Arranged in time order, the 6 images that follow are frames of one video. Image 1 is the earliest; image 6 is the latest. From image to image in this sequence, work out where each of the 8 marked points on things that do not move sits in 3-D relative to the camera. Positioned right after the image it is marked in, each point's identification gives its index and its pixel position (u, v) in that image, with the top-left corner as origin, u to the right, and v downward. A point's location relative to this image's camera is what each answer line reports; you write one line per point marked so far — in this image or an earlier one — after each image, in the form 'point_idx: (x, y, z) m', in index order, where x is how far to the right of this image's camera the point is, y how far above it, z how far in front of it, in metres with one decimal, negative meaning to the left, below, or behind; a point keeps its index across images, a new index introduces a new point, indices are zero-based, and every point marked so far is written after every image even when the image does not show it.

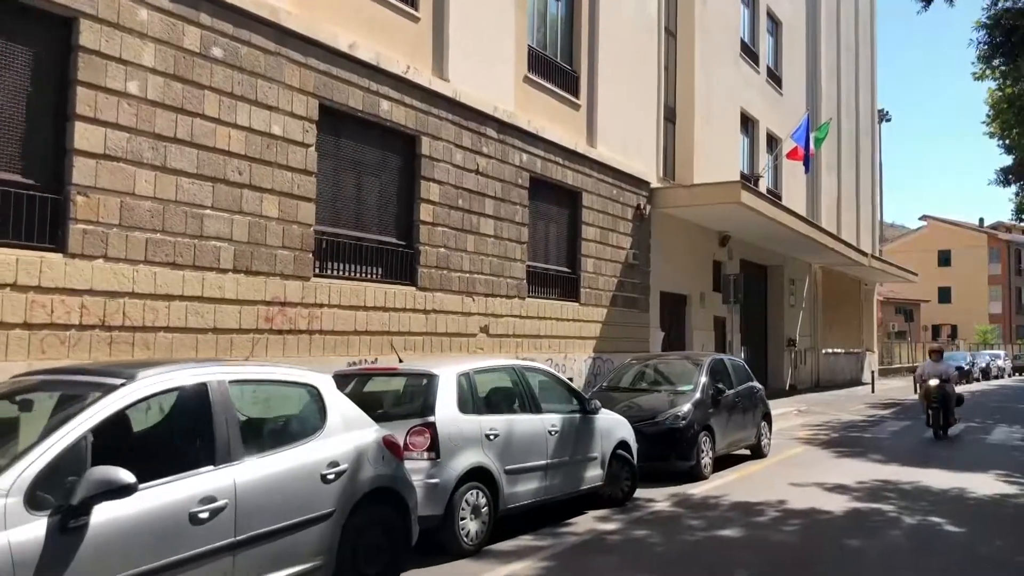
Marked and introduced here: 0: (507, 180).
0: (-0.1, +3.0, +13.4) m
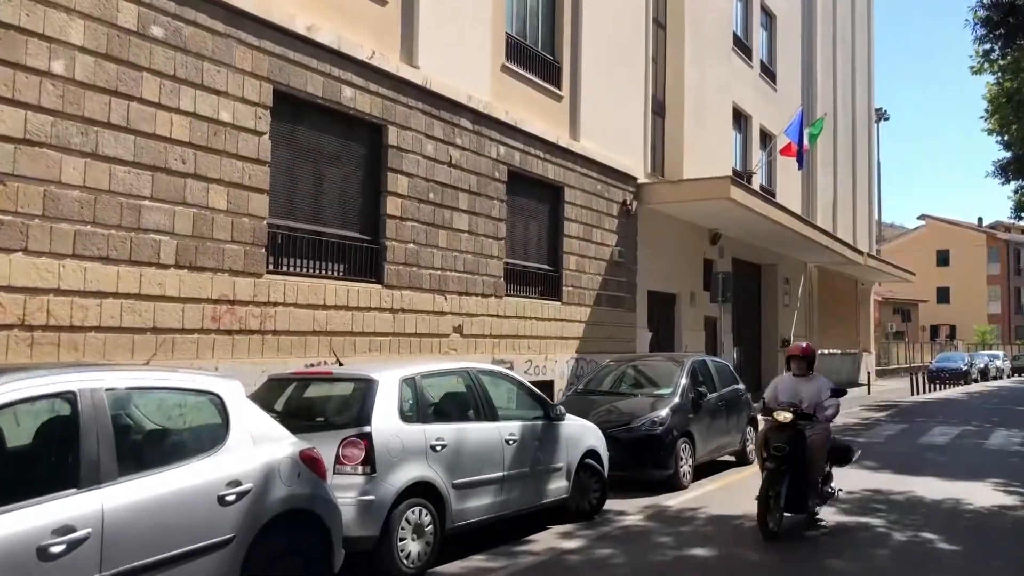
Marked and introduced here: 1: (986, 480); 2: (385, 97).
0: (-0.8, +3.1, +12.8) m
1: (+10.1, -4.1, +10.2) m
2: (-2.9, +4.4, +10.9) m
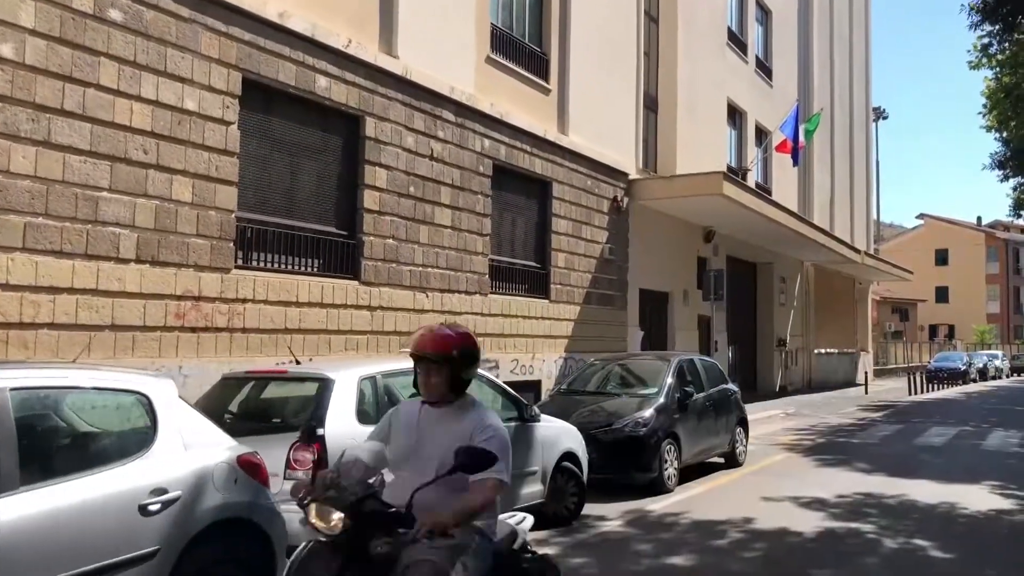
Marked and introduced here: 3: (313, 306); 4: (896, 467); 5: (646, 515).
0: (-1.2, +3.2, +12.5) m
1: (+9.7, -4.0, +9.9) m
2: (-3.3, +4.4, +10.6) m
3: (-4.1, -0.4, +9.8) m
4: (+9.0, -4.2, +11.2) m
5: (+2.2, -3.7, +7.7) m
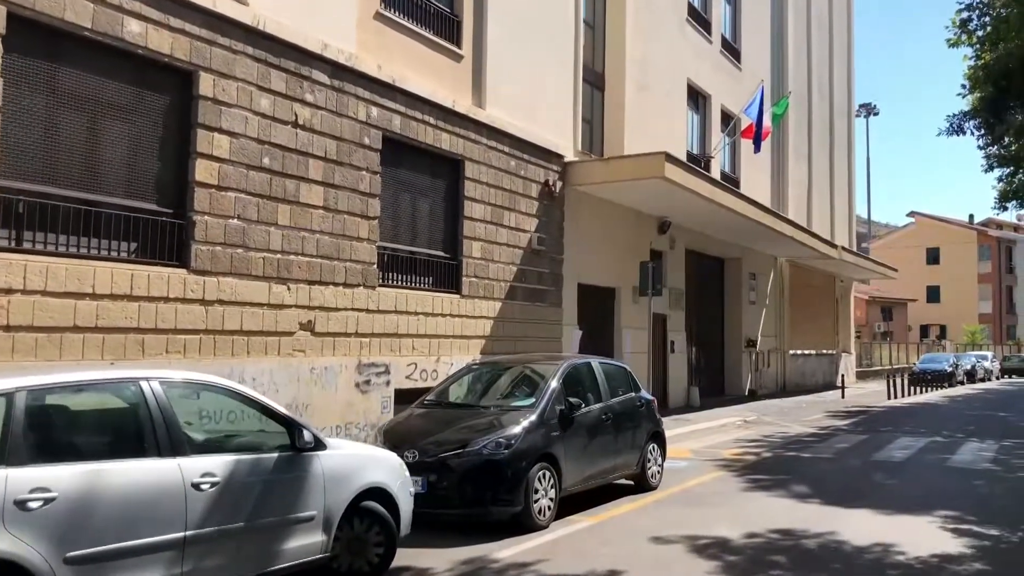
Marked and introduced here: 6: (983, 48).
0: (-3.7, +3.3, +10.7) m
1: (+7.2, -3.8, +8.1) m
2: (-5.8, +4.6, +8.8) m
3: (-6.6, -0.2, +8.0) m
4: (+6.5, -4.0, +9.4) m
5: (-0.3, -3.5, +6.0) m
6: (+18.9, +9.6, +19.2) m
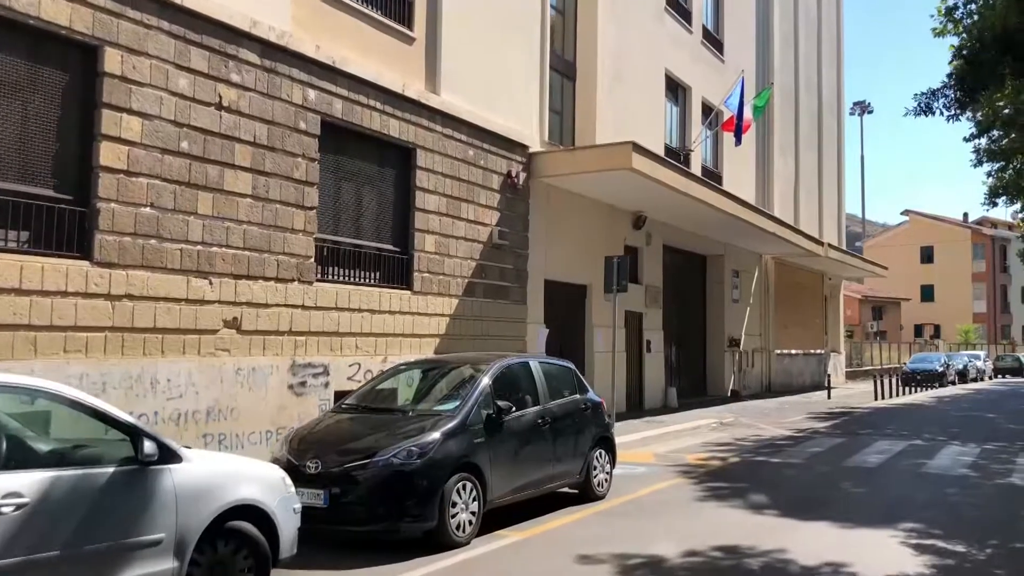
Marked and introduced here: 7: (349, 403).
0: (-4.9, +3.5, +10.0) m
1: (+6.0, -3.7, +7.5) m
2: (-7.0, +4.7, +8.1) m
3: (-7.7, -0.1, +7.3) m
4: (+5.3, -3.9, +8.8) m
5: (-1.5, -3.4, +5.3) m
6: (+17.7, +9.8, +18.6) m
7: (-2.6, -1.9, +8.0) m
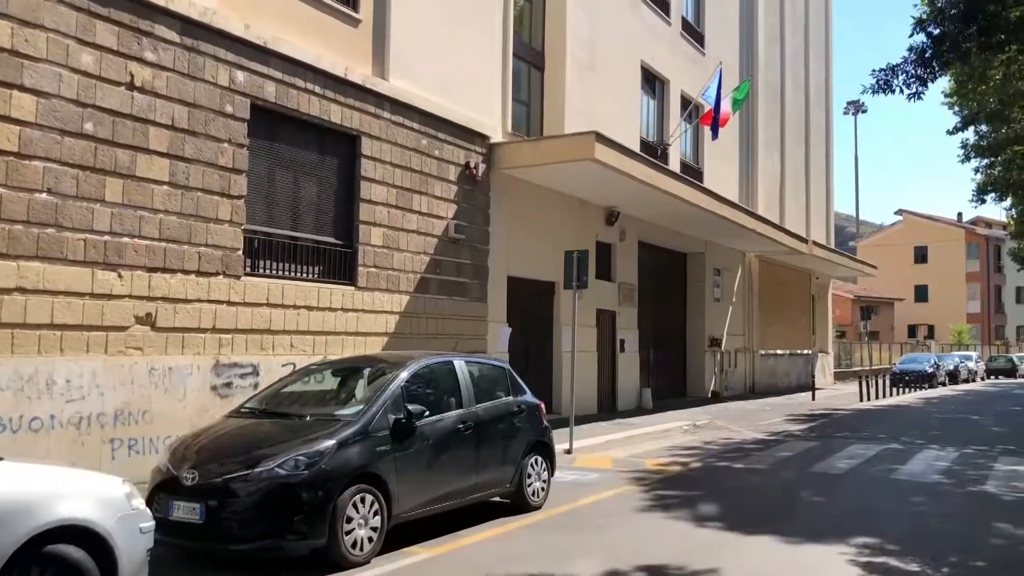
0: (-6.1, +3.6, +9.3) m
1: (+4.9, -3.6, +6.8) m
2: (-8.2, +4.9, +7.4) m
3: (-8.9, +0.1, +6.6) m
4: (+4.1, -3.8, +8.1) m
5: (-2.7, -3.3, +4.6) m
6: (+16.5, +9.8, +18.0) m
7: (-3.7, -1.7, +7.3) m
